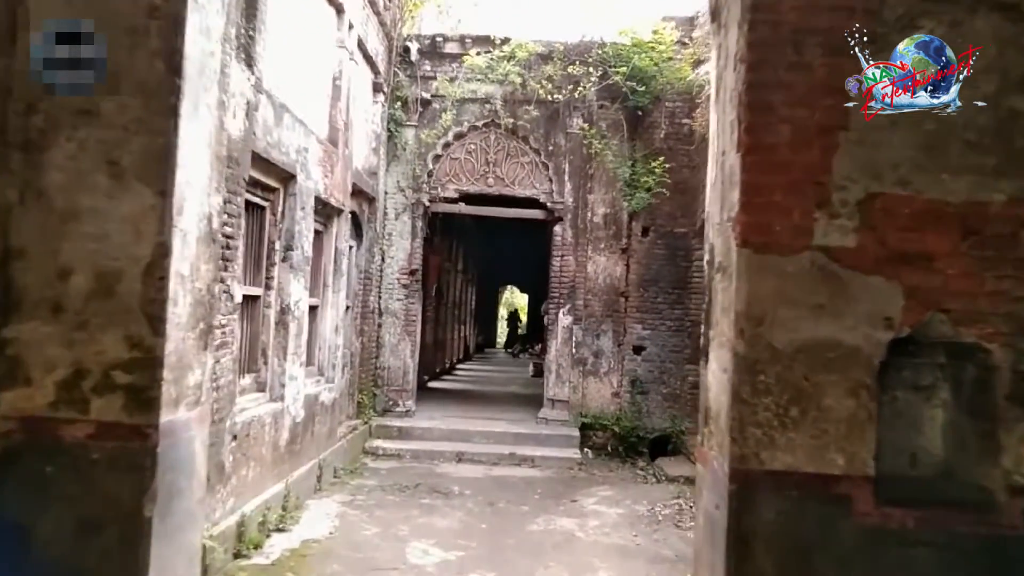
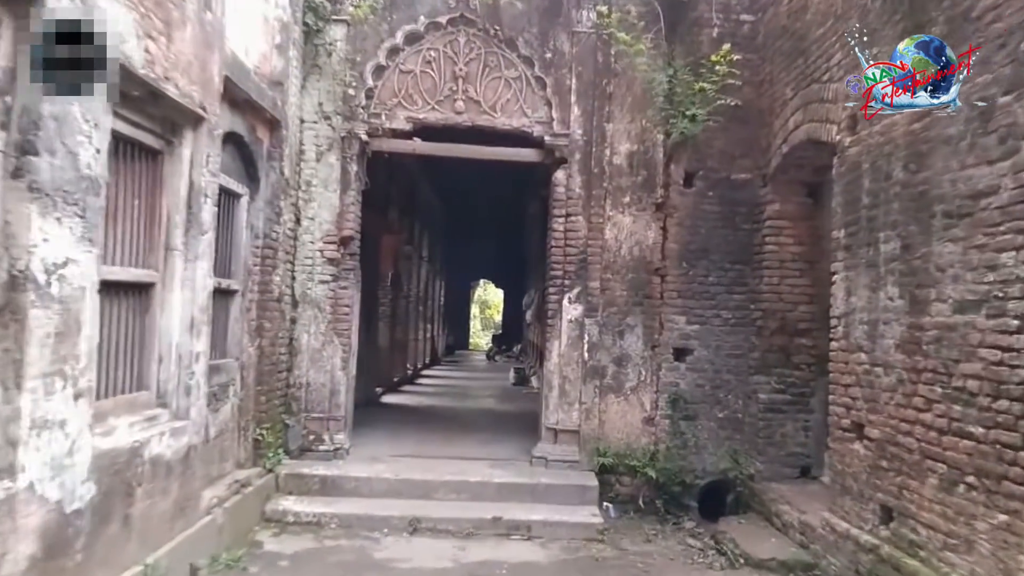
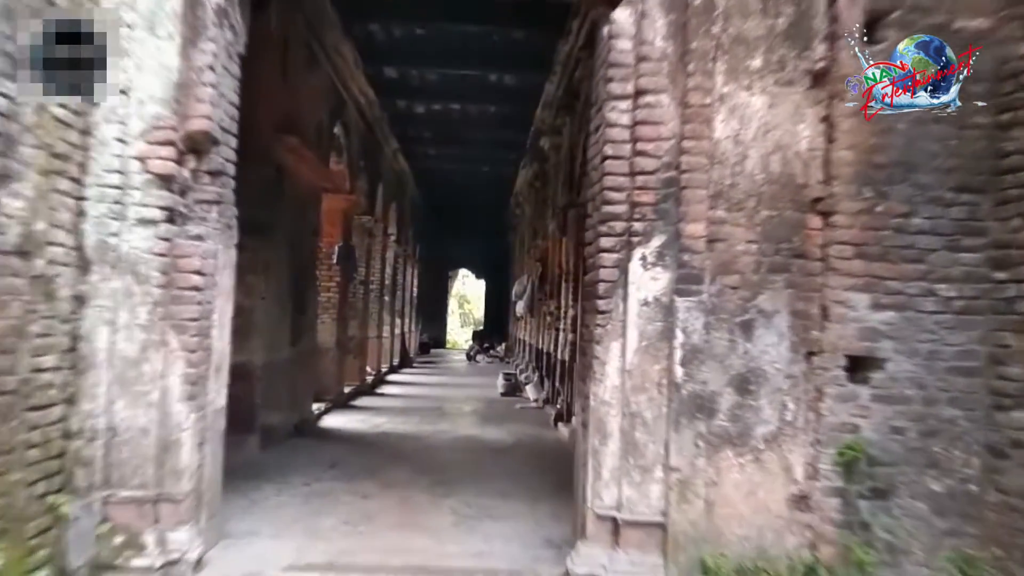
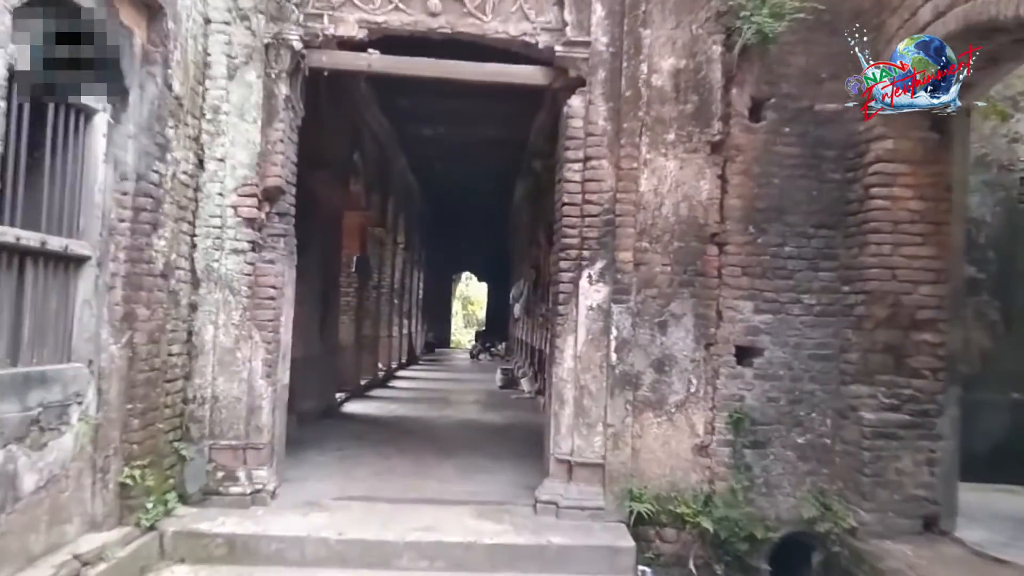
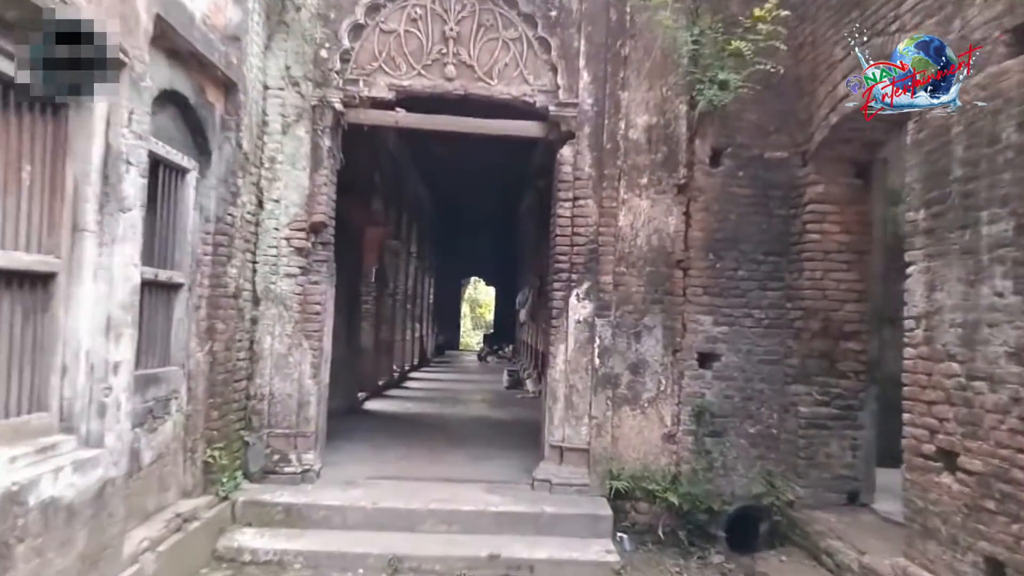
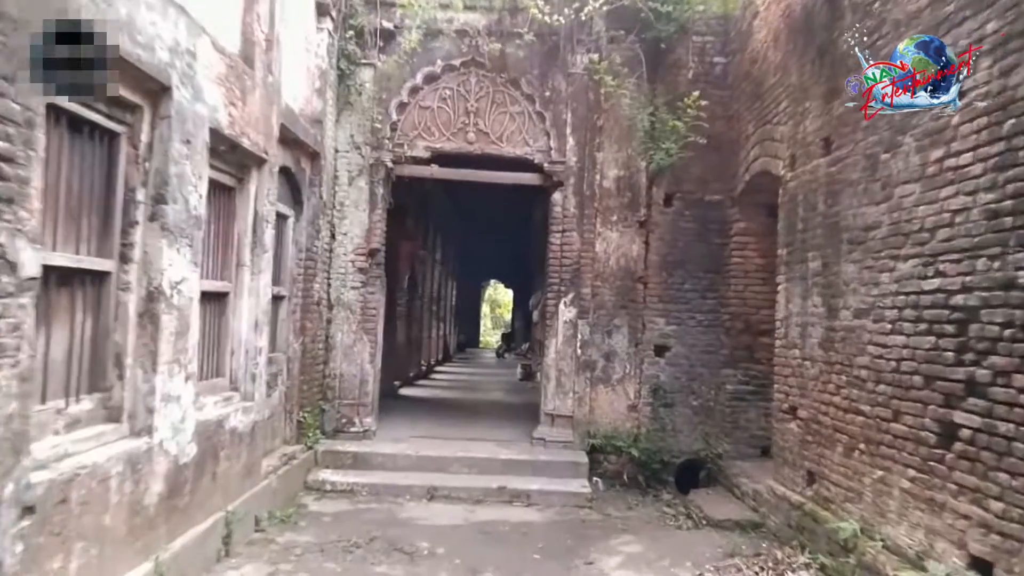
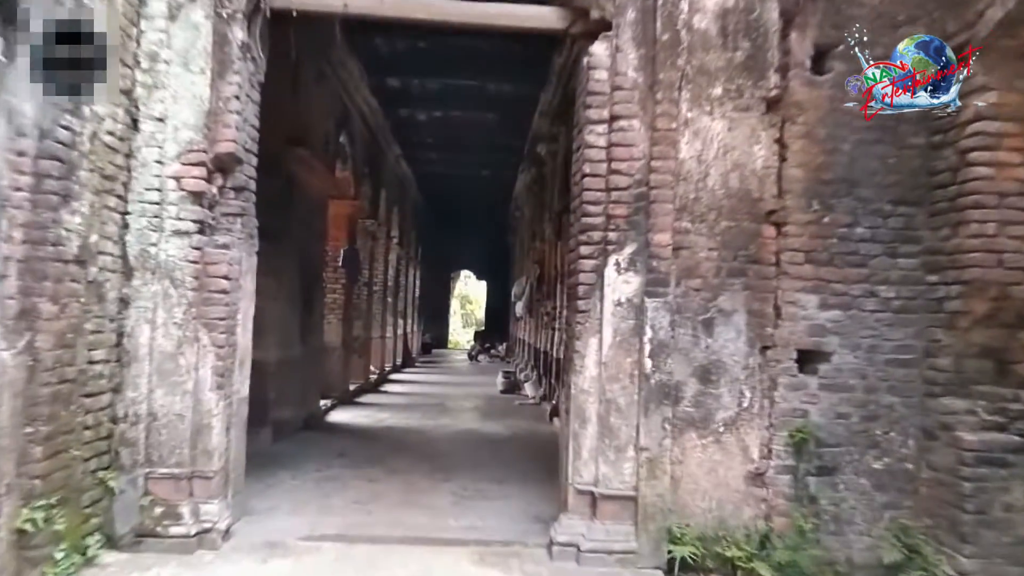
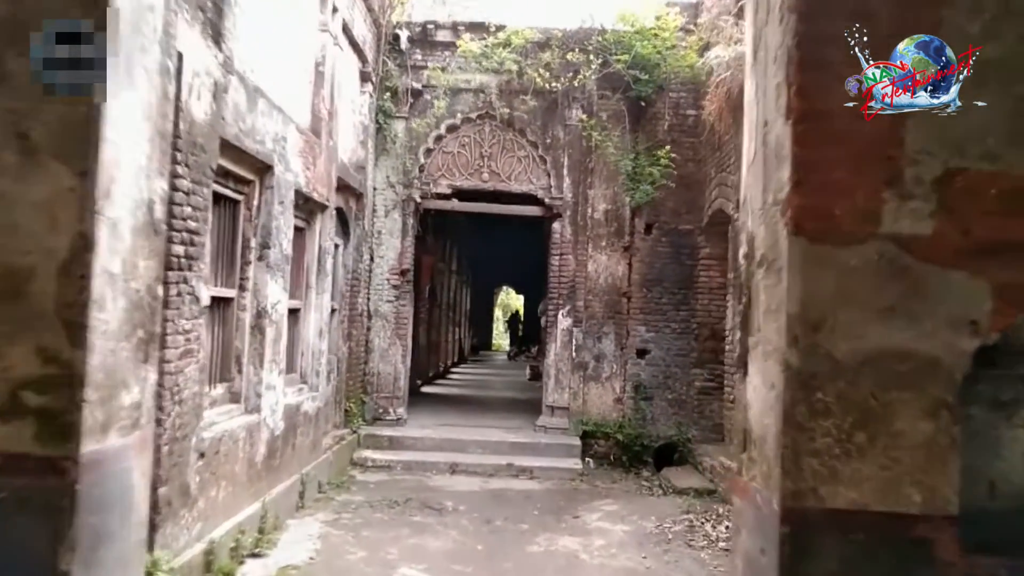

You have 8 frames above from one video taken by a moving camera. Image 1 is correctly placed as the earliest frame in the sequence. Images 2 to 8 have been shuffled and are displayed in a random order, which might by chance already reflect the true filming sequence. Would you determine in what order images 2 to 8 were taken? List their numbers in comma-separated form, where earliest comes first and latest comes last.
8, 6, 2, 5, 4, 7, 3
